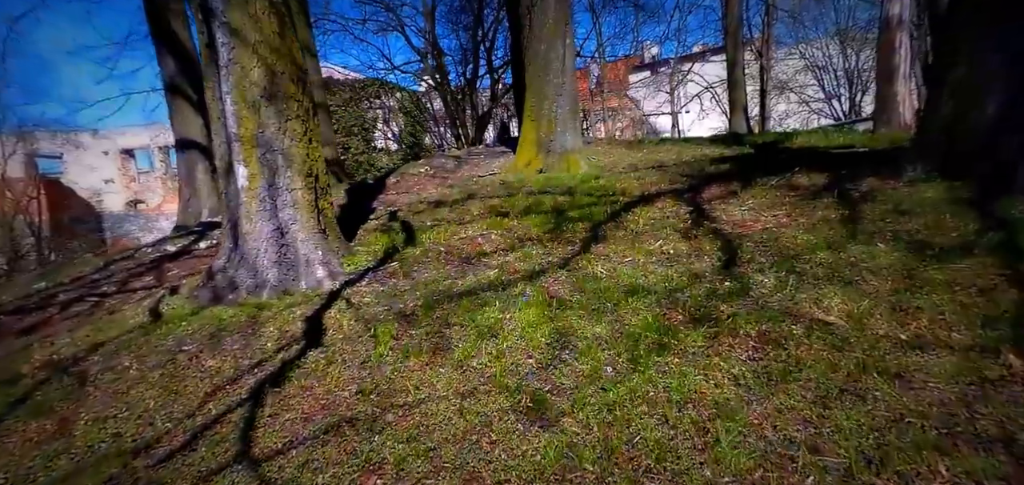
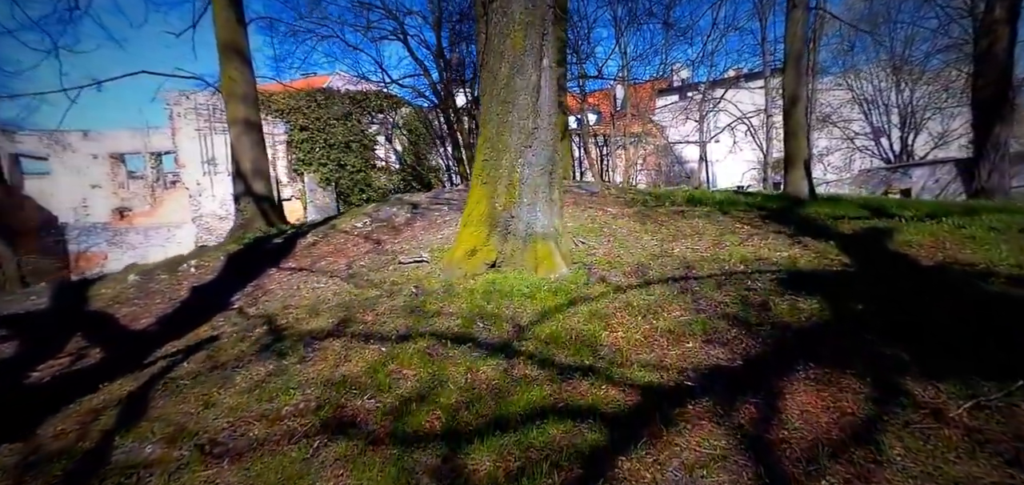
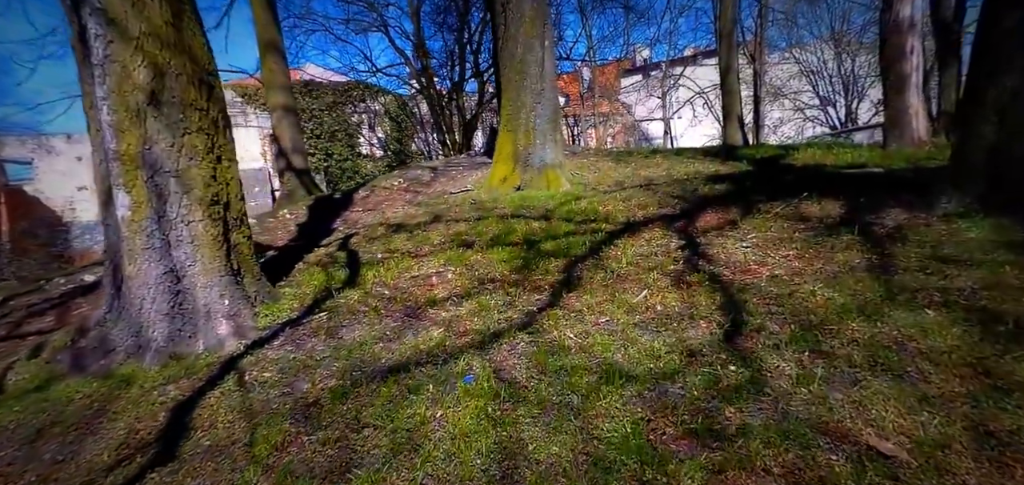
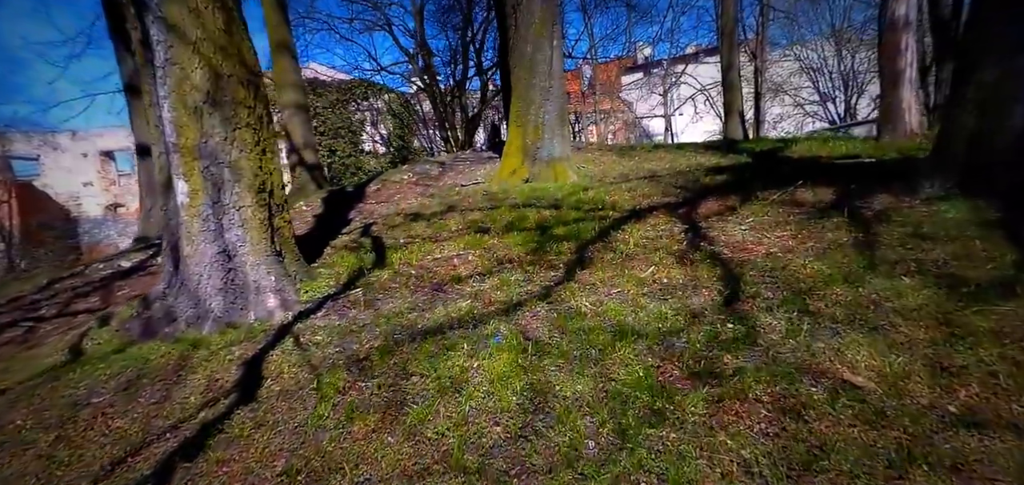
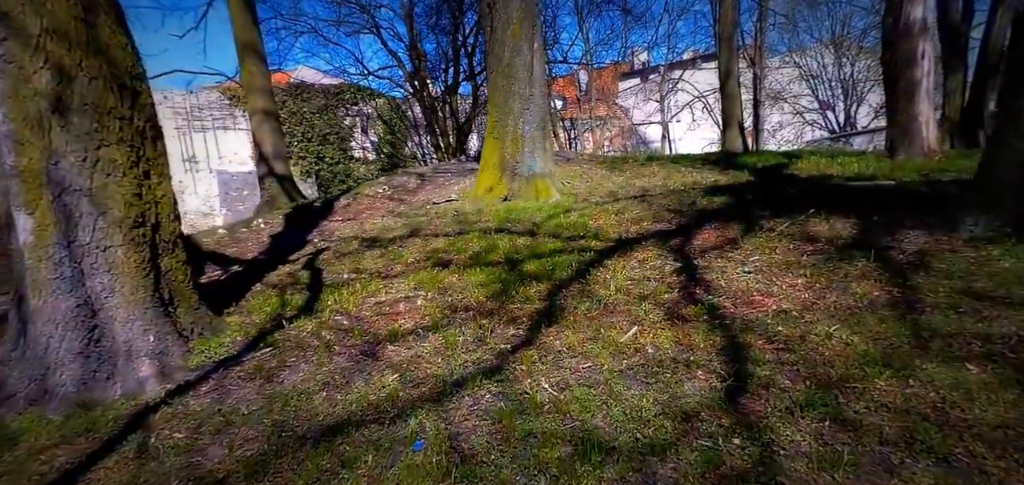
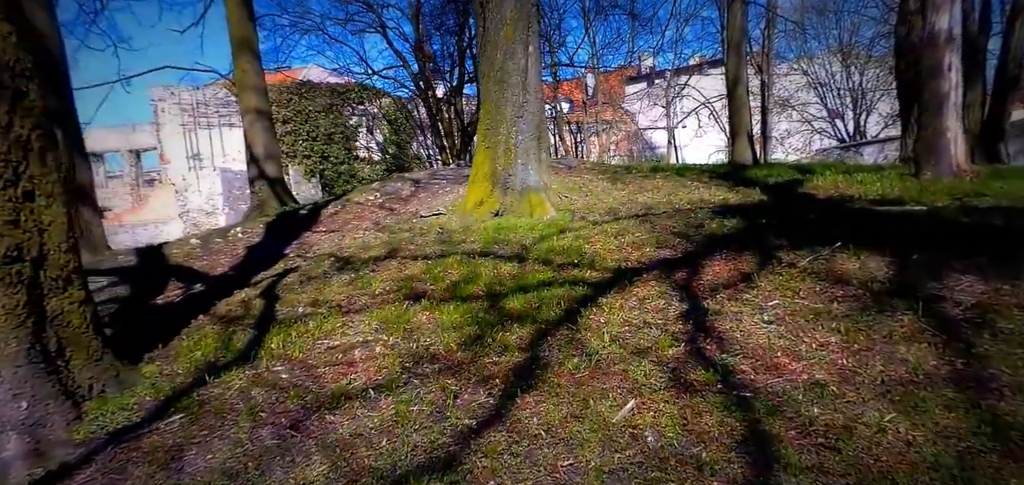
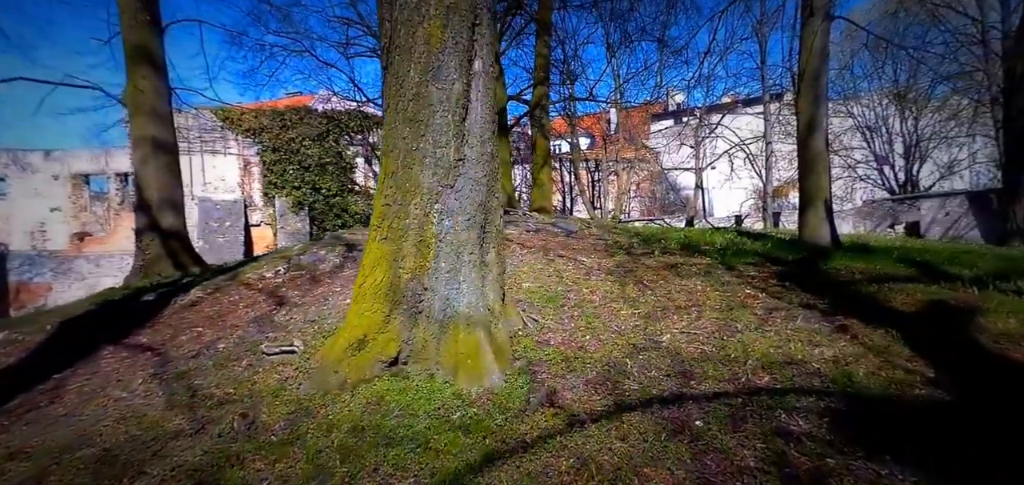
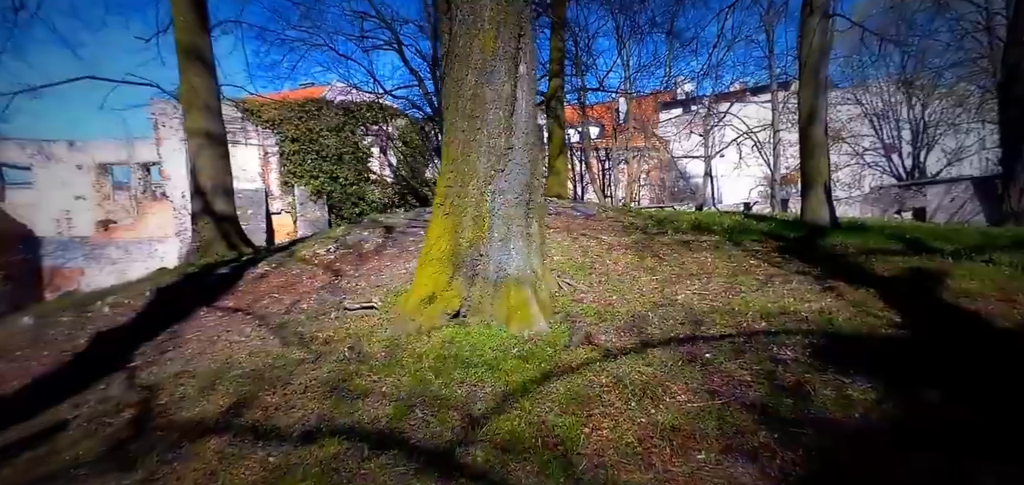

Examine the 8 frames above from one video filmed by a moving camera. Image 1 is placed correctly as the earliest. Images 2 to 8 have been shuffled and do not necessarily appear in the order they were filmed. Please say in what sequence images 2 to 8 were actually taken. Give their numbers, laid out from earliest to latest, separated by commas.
4, 3, 5, 6, 2, 8, 7
